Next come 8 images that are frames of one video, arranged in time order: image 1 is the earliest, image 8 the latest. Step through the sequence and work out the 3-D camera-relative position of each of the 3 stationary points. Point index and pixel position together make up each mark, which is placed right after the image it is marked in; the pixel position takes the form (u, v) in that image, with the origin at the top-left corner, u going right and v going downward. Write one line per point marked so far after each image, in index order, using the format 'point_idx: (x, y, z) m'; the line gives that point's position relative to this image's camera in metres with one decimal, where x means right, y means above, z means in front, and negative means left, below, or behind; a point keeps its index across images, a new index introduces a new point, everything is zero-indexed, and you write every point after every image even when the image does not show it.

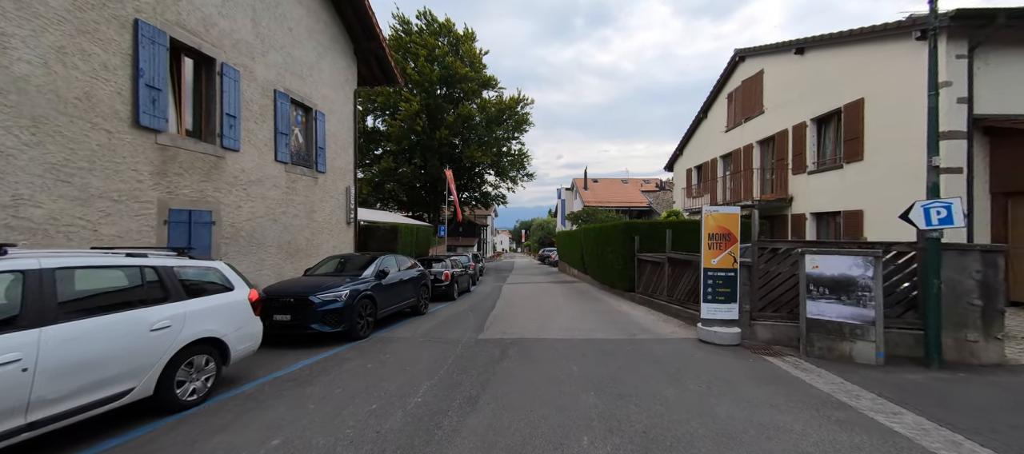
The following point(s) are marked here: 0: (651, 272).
0: (+3.8, -1.2, +10.6) m
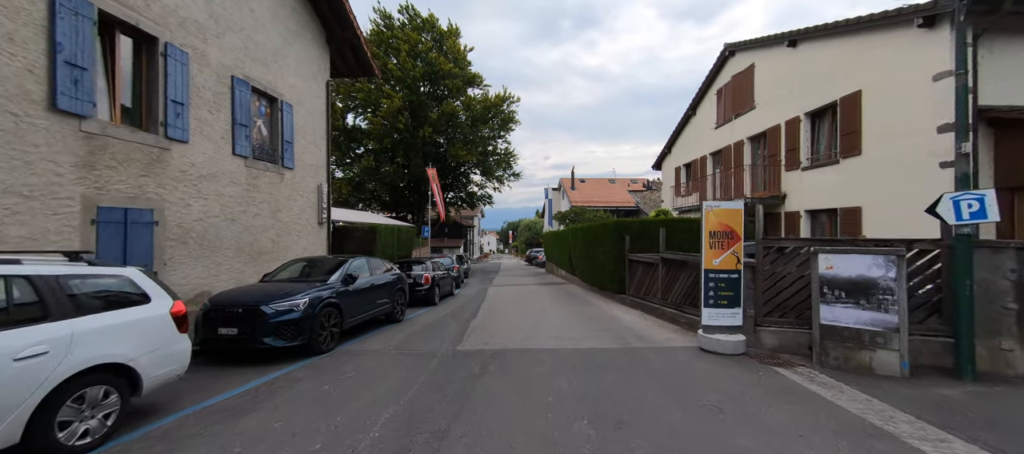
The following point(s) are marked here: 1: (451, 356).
0: (+3.4, -1.2, +10.0) m
1: (-1.0, -2.0, +6.2) m
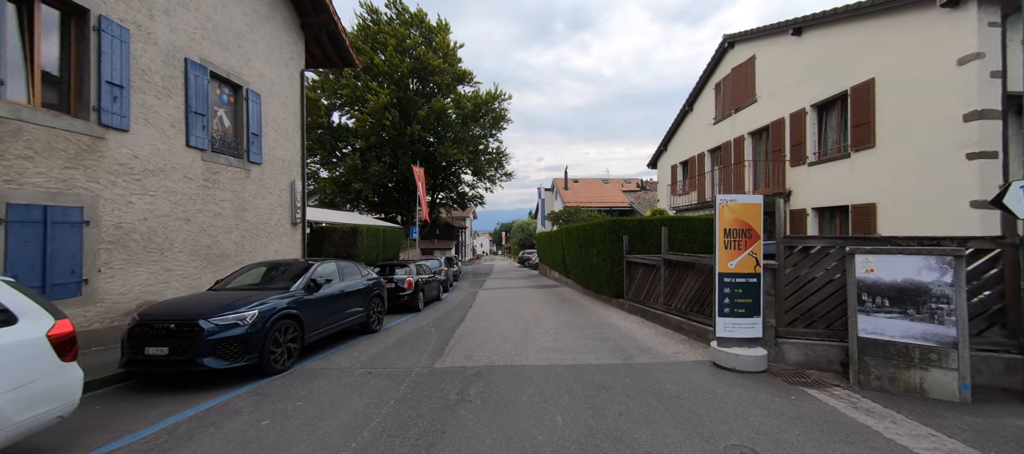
0: (+3.1, -1.2, +9.2) m
1: (-1.2, -2.0, +5.3) m
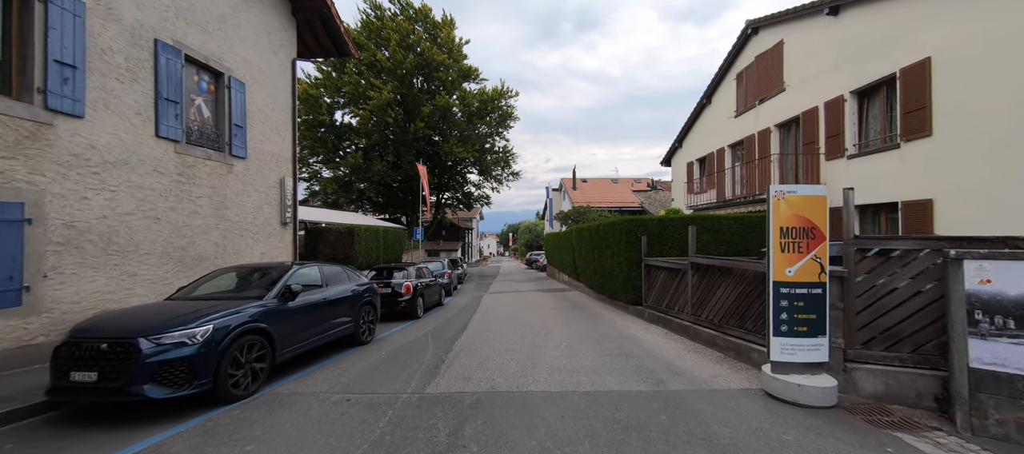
0: (+3.3, -1.2, +8.2) m
1: (-1.1, -2.0, +4.4) m
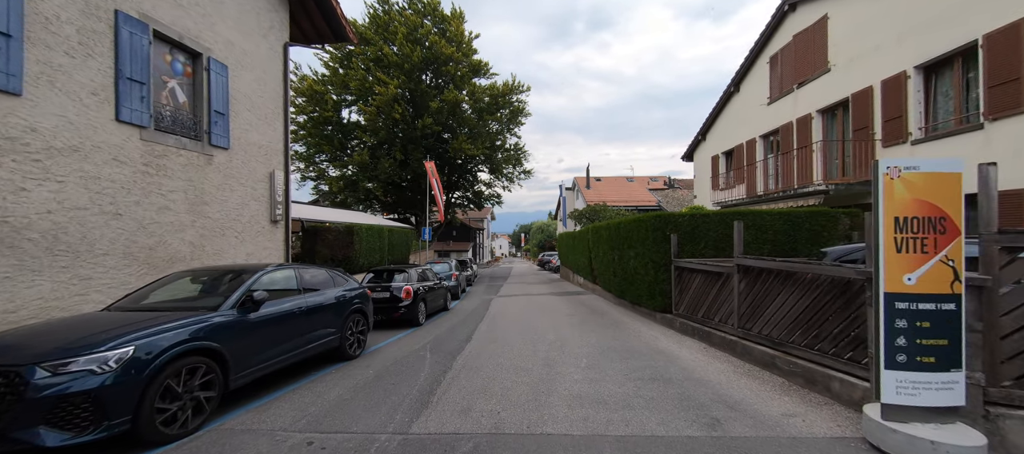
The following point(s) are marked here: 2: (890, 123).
0: (+3.4, -1.1, +7.0) m
1: (-1.0, -1.9, +3.4) m
2: (+8.7, +2.4, +9.1) m
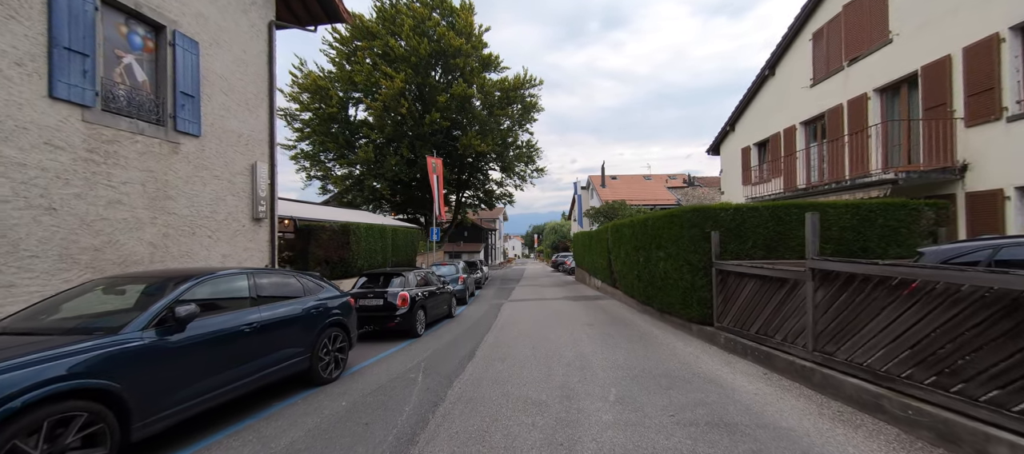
0: (+3.6, -1.0, +5.7) m
1: (-1.0, -1.8, +2.2) m
2: (+8.9, +2.5, +7.6) m
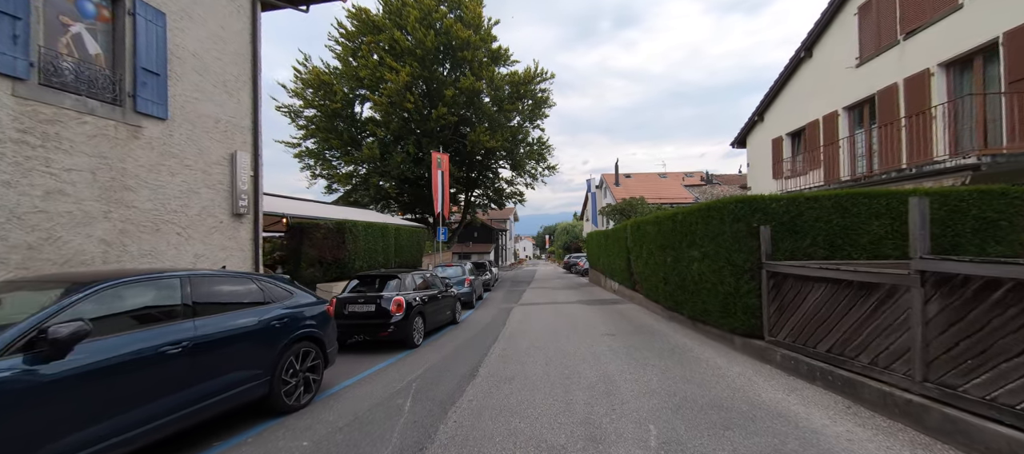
0: (+3.7, -0.9, +4.5) m
1: (-1.0, -1.8, +1.1) m
2: (+9.1, +2.6, +6.3) m
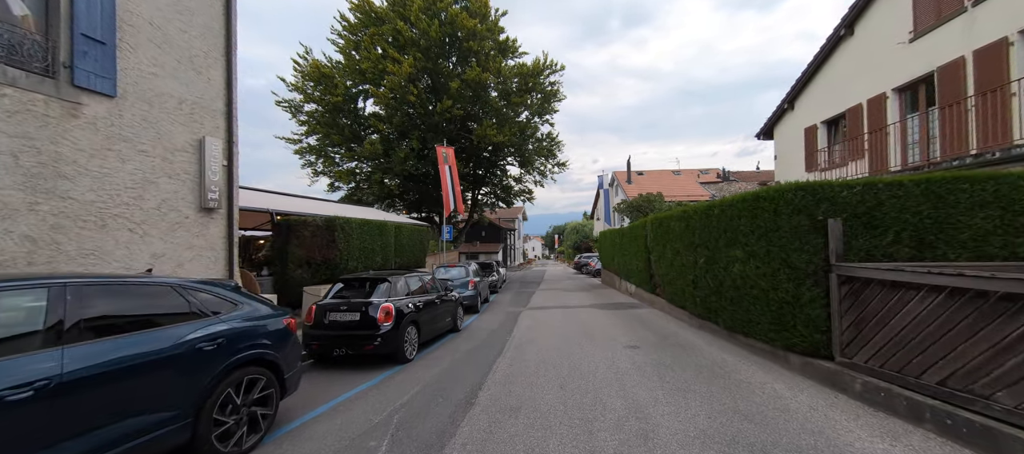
0: (+3.7, -0.8, +3.4) m
1: (-1.0, -1.7, +0.1) m
2: (+9.2, +2.7, +5.0) m
